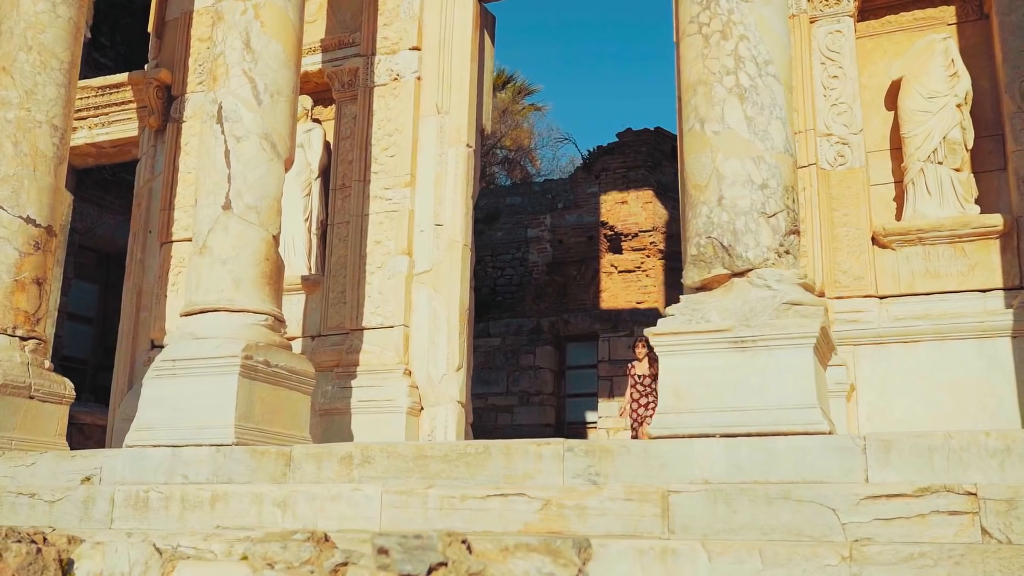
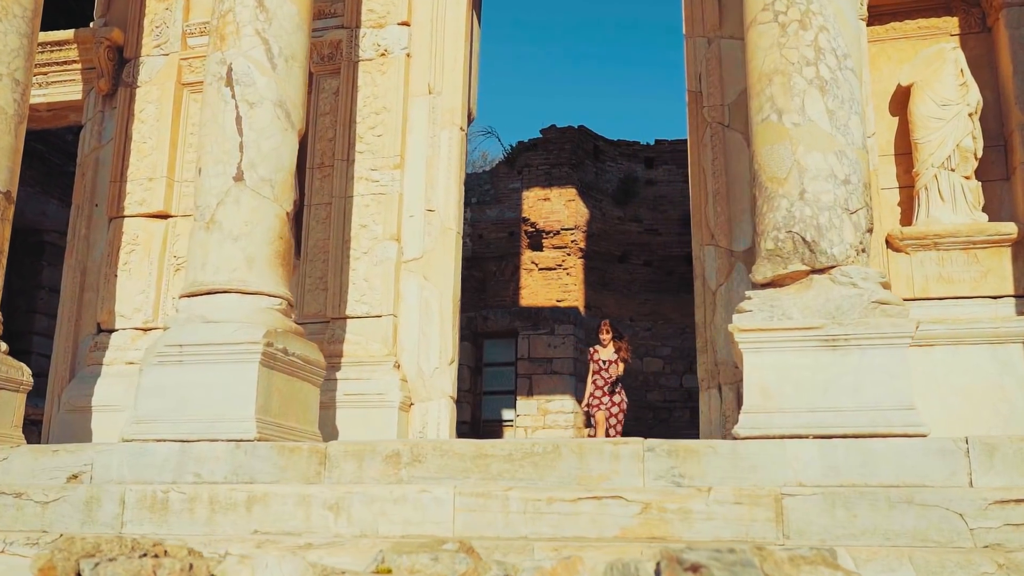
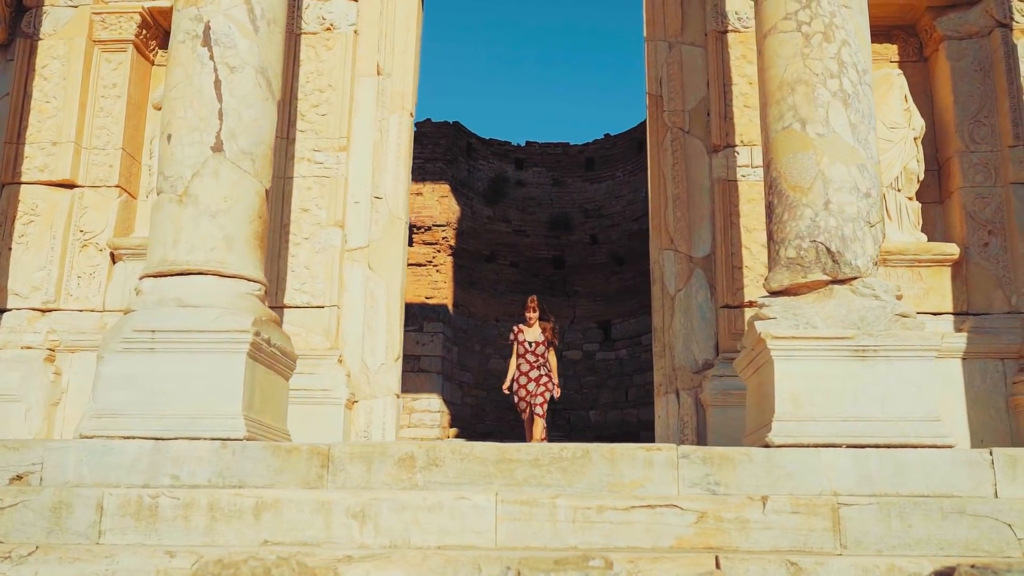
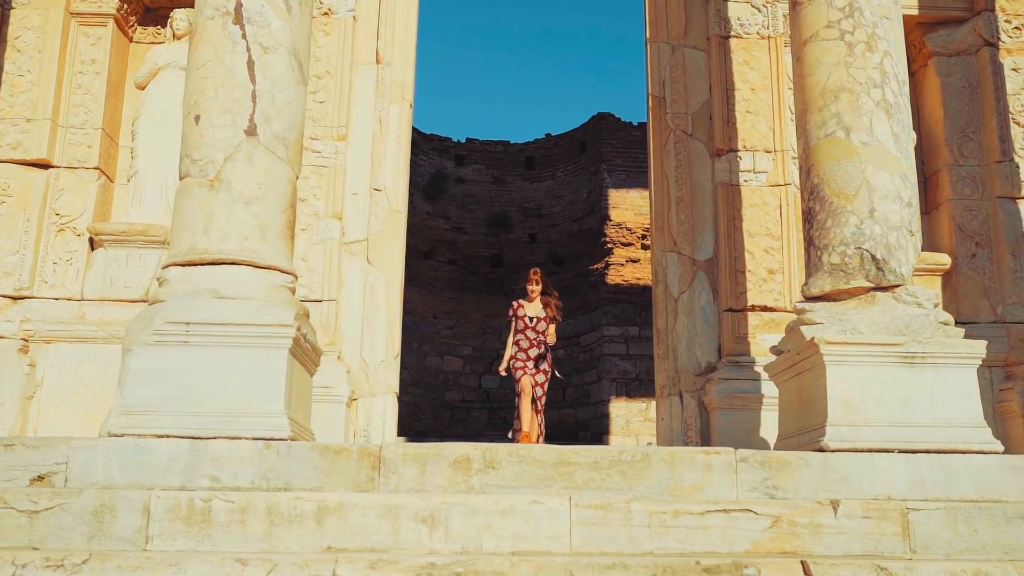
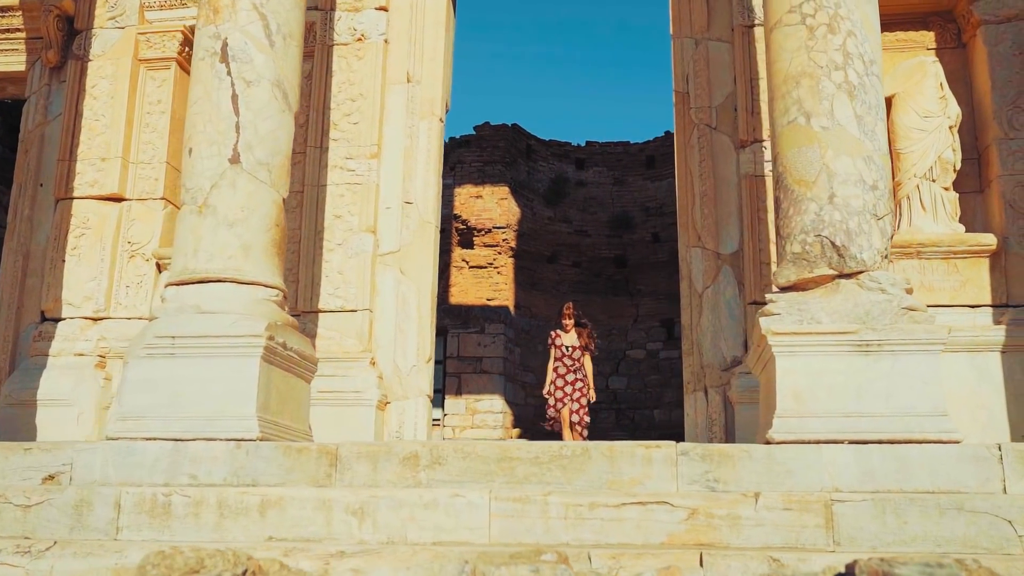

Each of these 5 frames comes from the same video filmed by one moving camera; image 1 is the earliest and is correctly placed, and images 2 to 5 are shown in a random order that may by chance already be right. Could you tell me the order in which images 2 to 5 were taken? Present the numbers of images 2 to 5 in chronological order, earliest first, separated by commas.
2, 5, 3, 4
